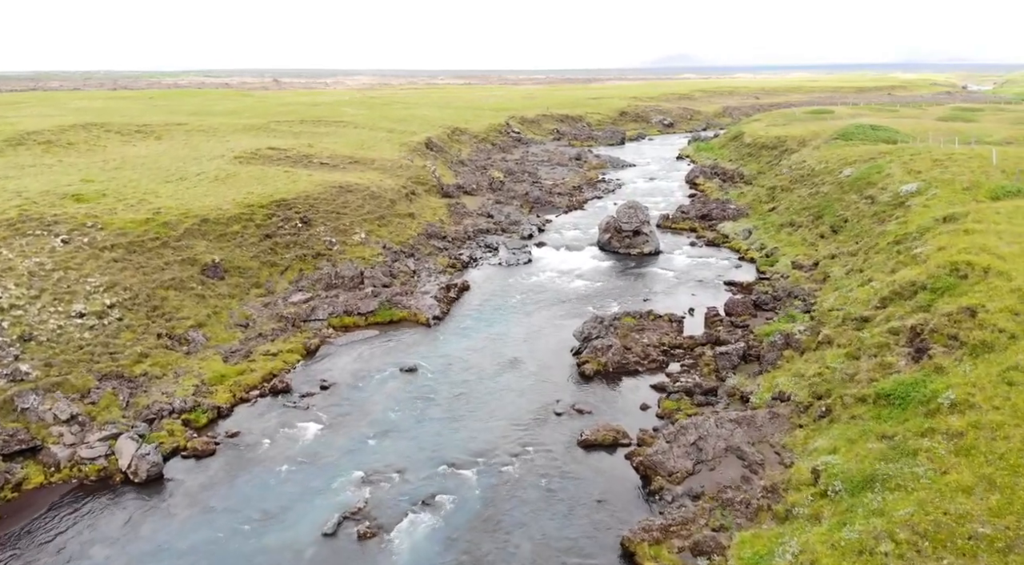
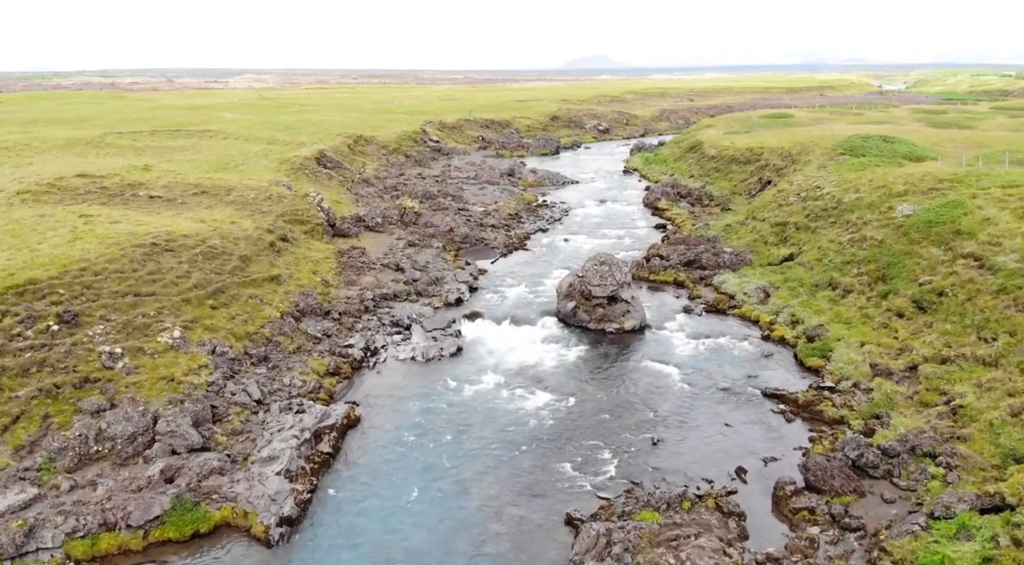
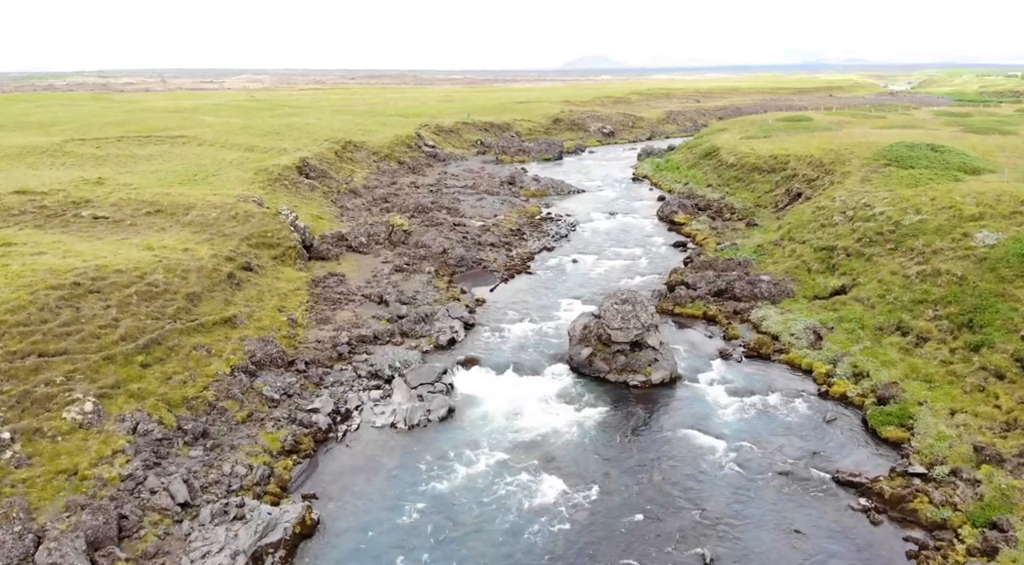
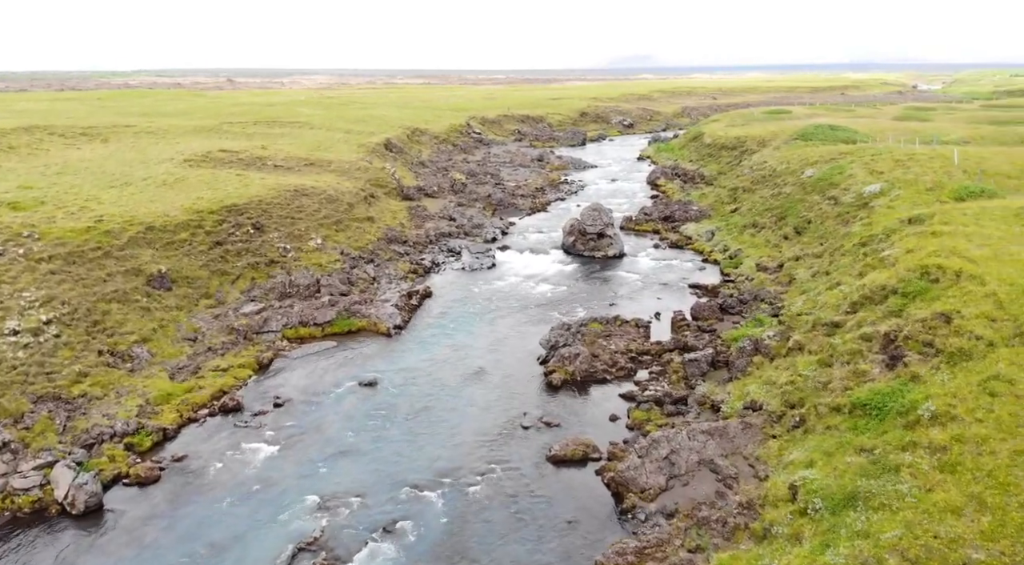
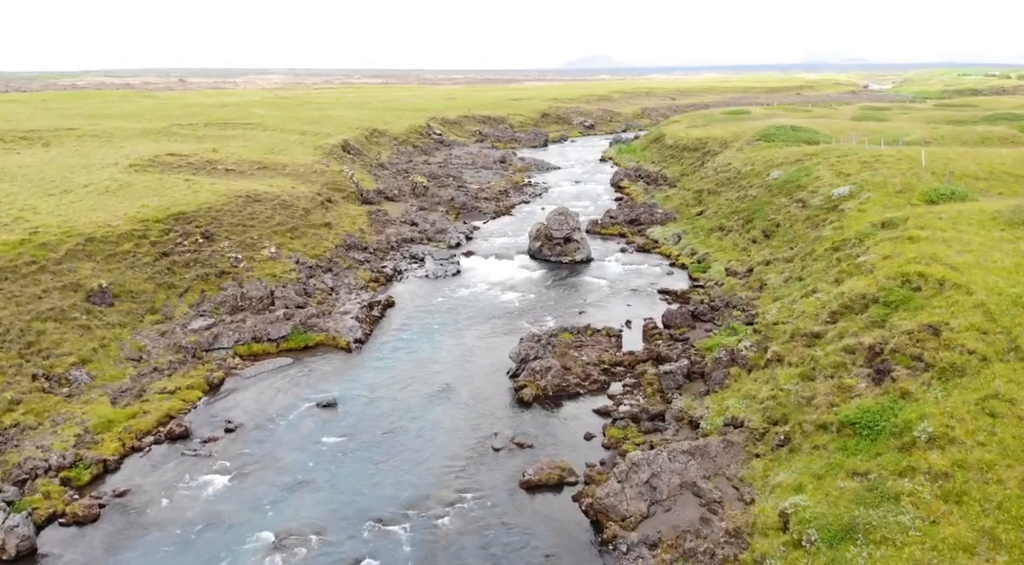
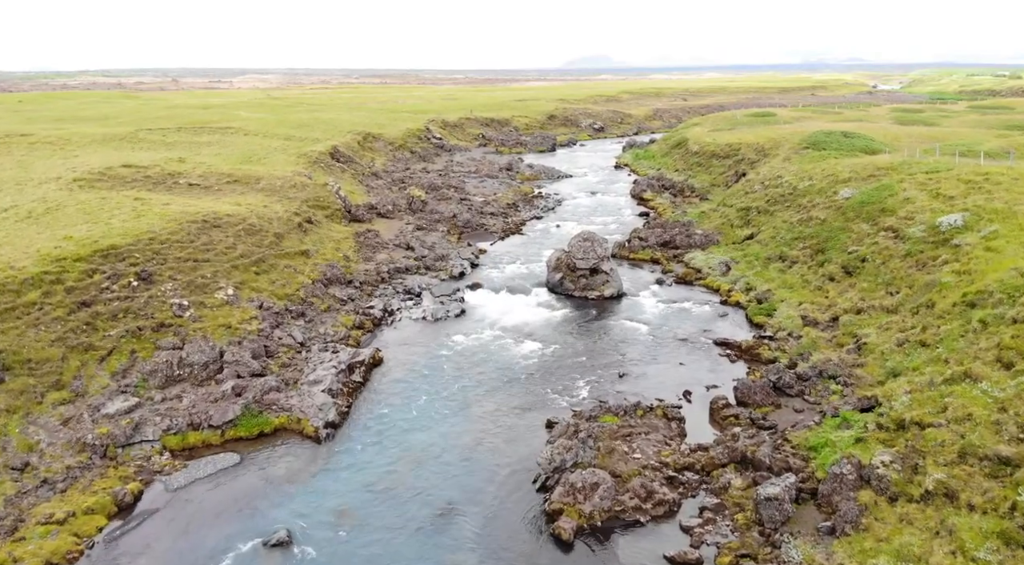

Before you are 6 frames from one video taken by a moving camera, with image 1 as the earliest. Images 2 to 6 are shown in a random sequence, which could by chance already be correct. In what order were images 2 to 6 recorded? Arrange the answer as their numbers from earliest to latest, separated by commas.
4, 5, 6, 2, 3
